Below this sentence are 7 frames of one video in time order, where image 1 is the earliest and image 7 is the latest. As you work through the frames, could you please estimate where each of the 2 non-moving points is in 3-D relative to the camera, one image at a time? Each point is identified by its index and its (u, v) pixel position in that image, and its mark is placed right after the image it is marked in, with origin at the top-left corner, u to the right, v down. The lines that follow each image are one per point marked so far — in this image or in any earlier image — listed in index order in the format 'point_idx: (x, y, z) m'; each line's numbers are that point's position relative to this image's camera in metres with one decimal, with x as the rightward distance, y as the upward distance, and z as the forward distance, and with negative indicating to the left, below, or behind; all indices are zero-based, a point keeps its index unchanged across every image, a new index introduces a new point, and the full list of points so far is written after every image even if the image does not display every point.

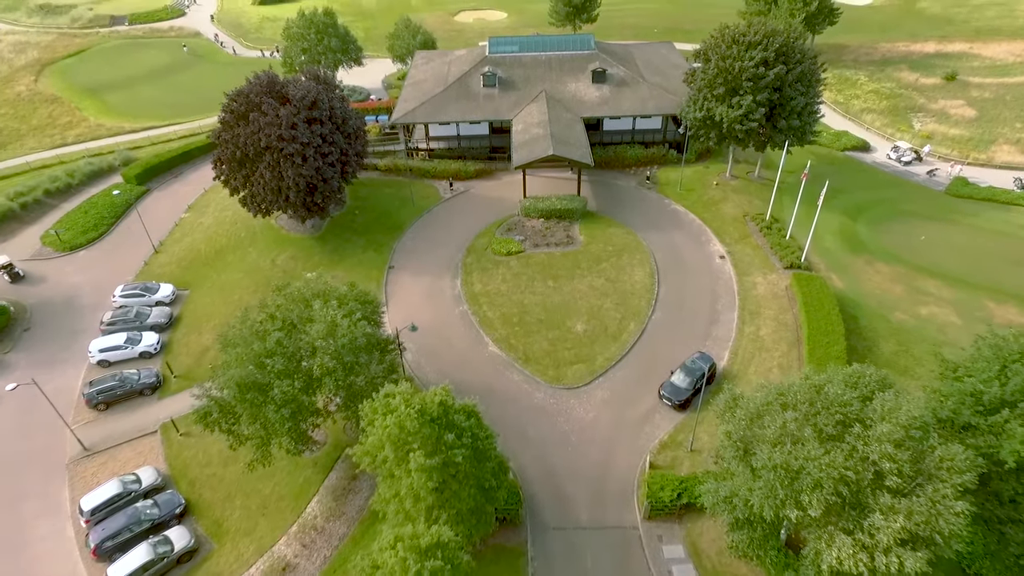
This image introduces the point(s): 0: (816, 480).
0: (+9.2, -5.8, +18.8) m
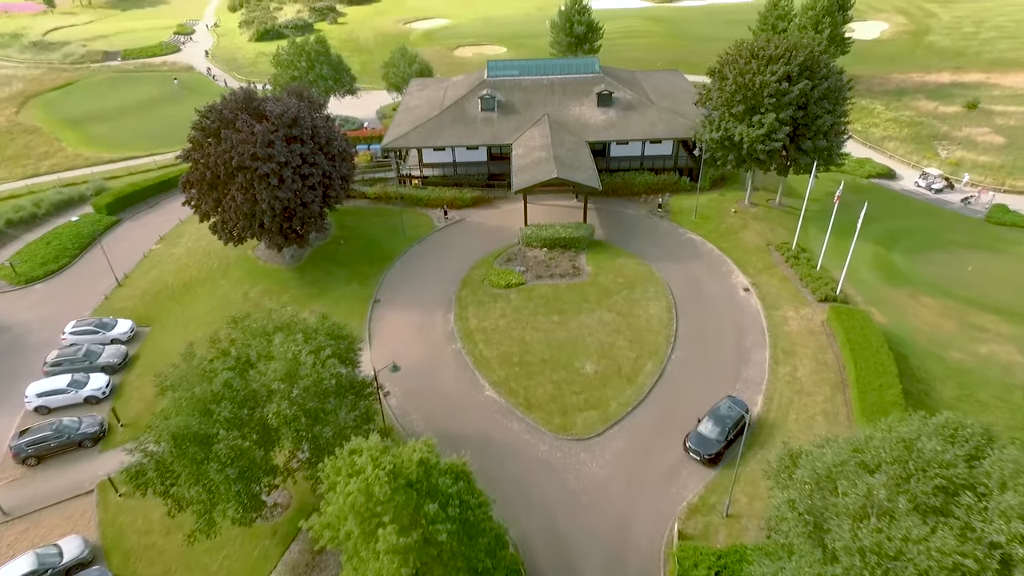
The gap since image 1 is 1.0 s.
0: (+9.2, -6.3, +13.8) m
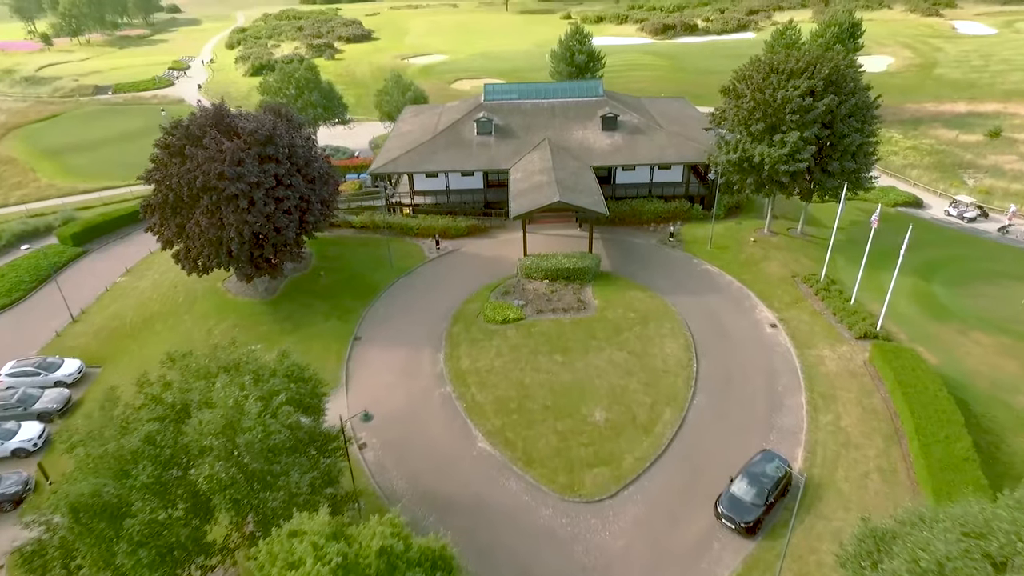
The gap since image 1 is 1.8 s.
0: (+9.0, -6.7, +9.2) m
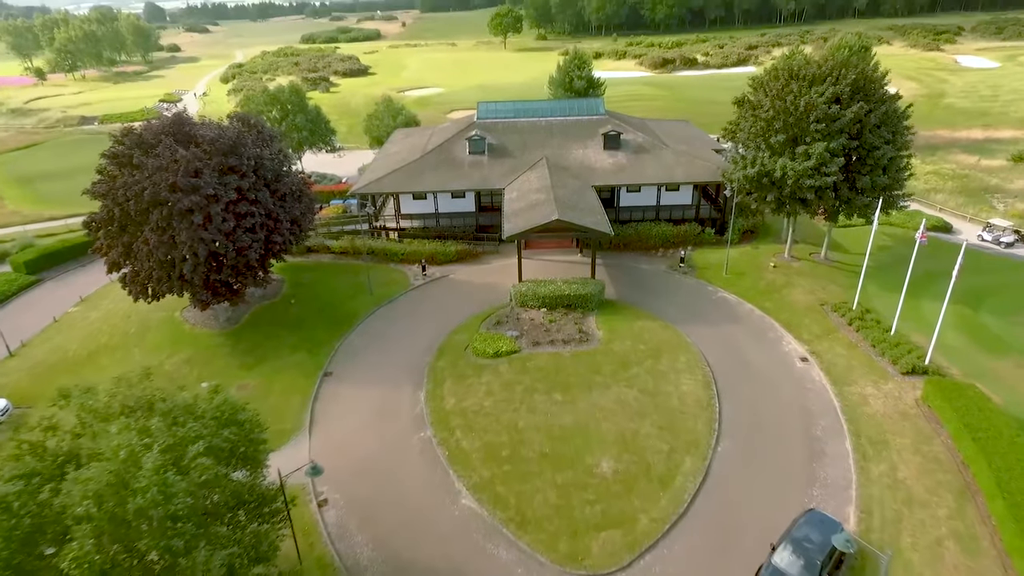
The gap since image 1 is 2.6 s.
0: (+8.7, -6.4, +4.7) m
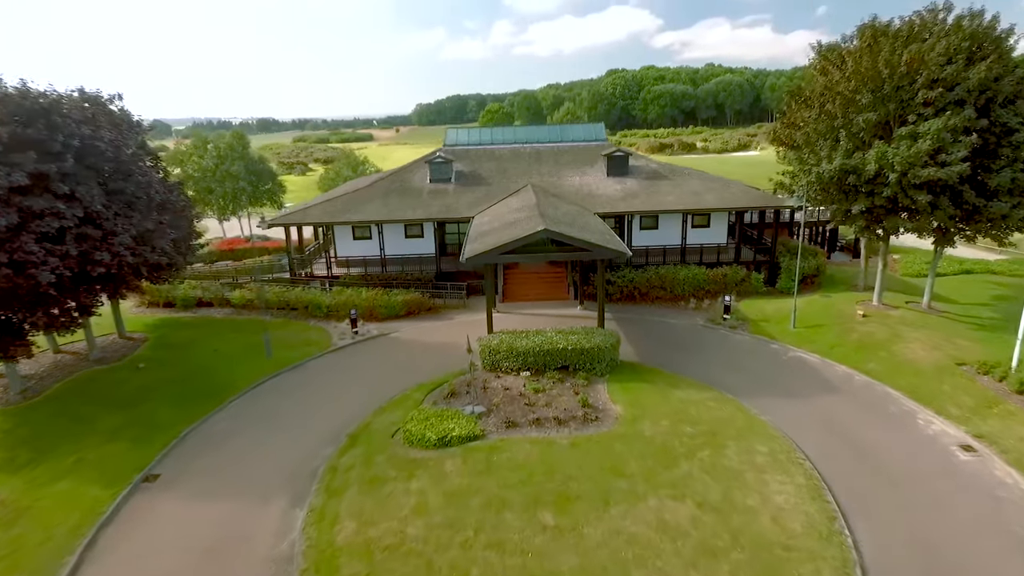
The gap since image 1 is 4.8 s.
0: (+7.7, -2.9, -7.8) m
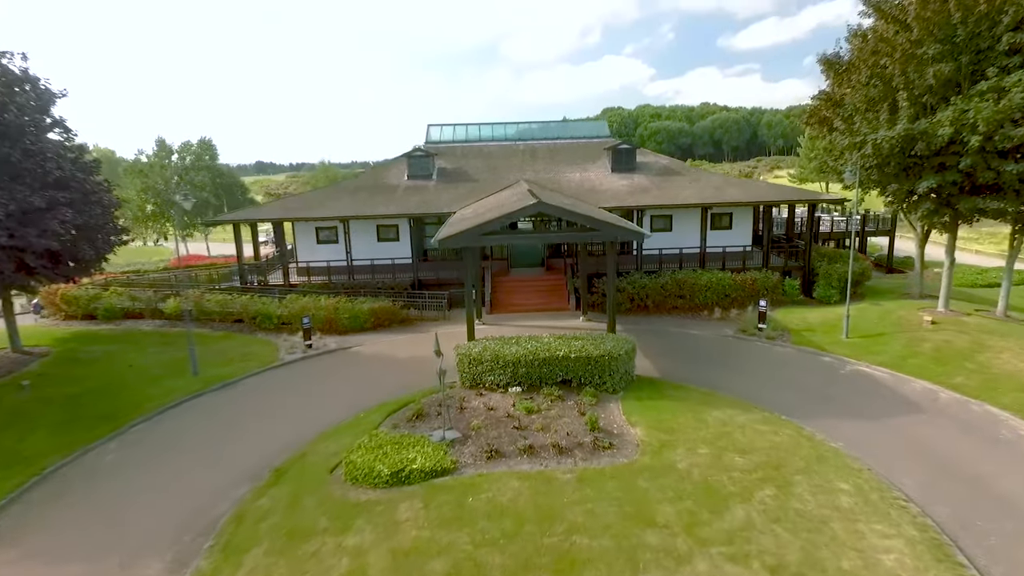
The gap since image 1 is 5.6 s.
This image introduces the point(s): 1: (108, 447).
0: (+7.4, -0.6, -12.5) m
1: (-10.0, -3.9, +15.3) m
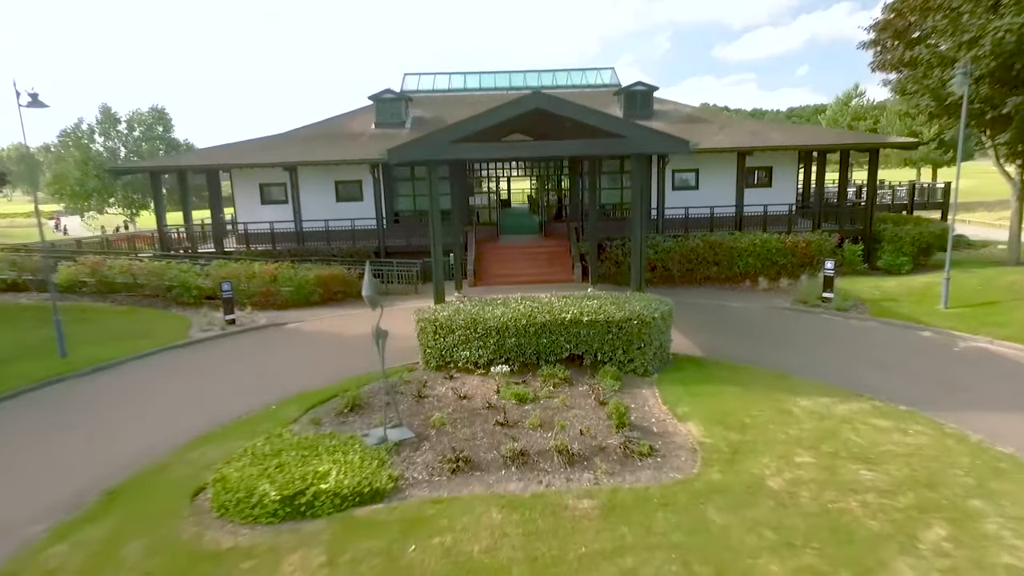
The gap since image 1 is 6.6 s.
0: (+7.3, +1.1, -17.7) m
1: (-10.3, -2.7, +10.0) m
